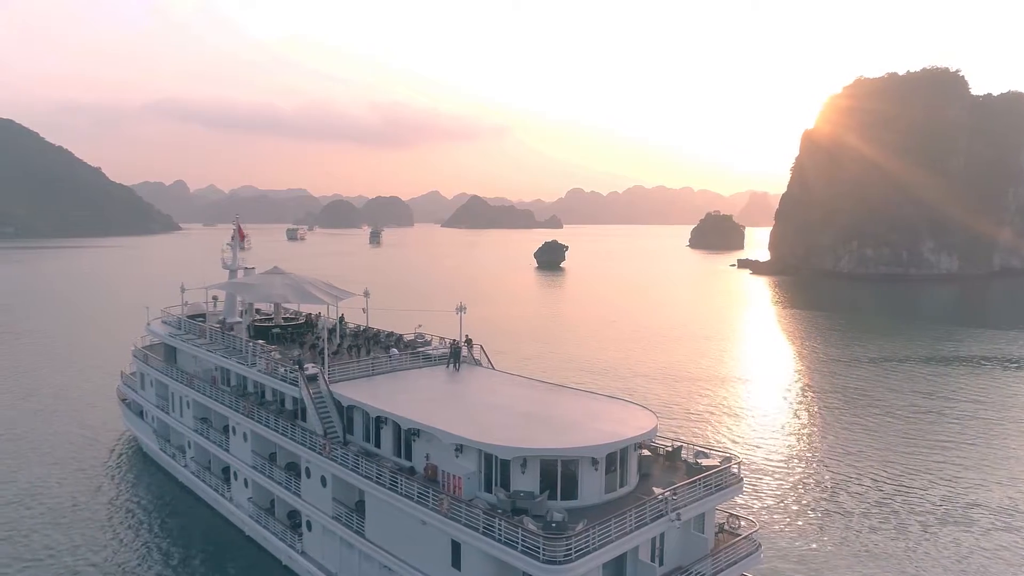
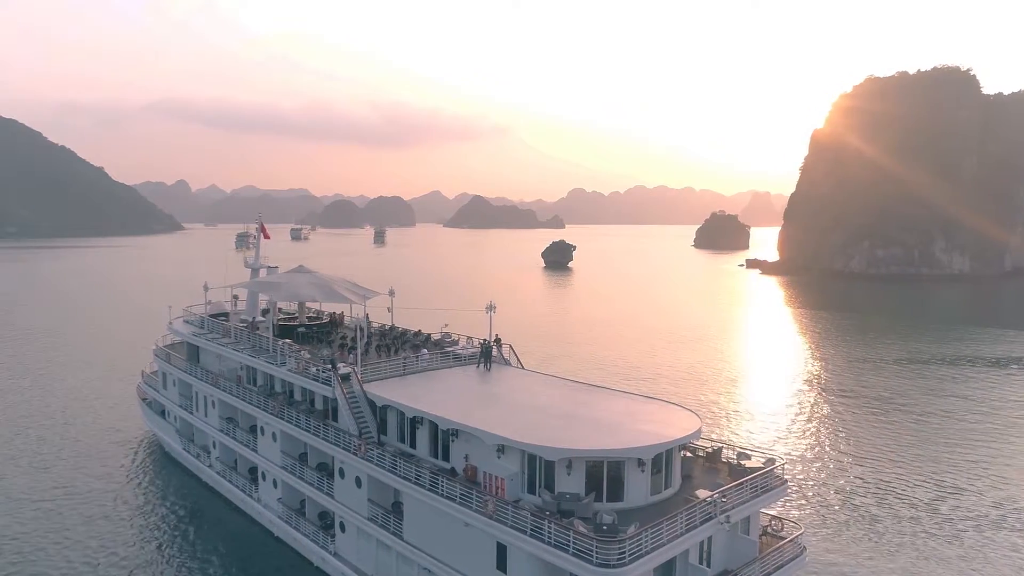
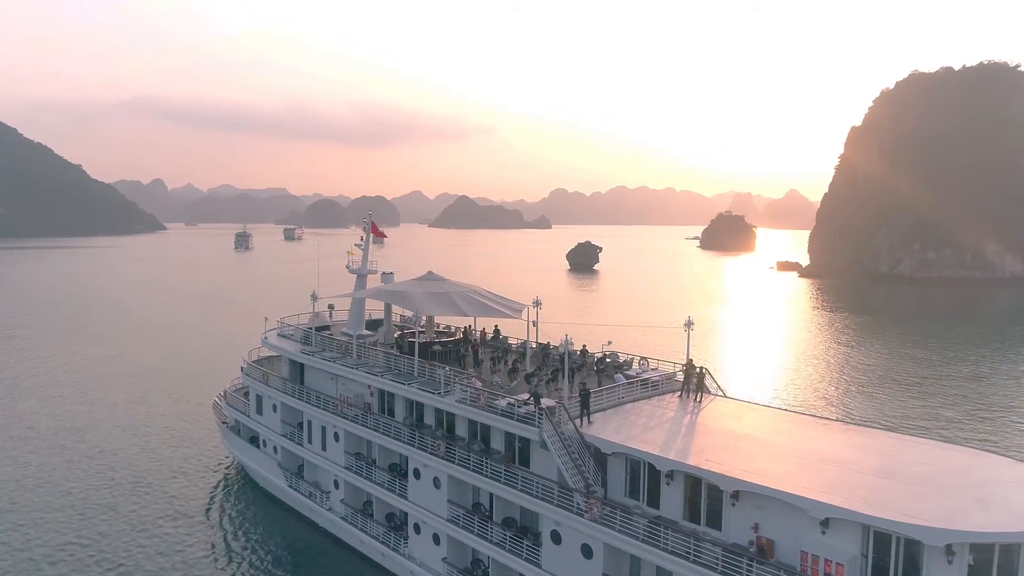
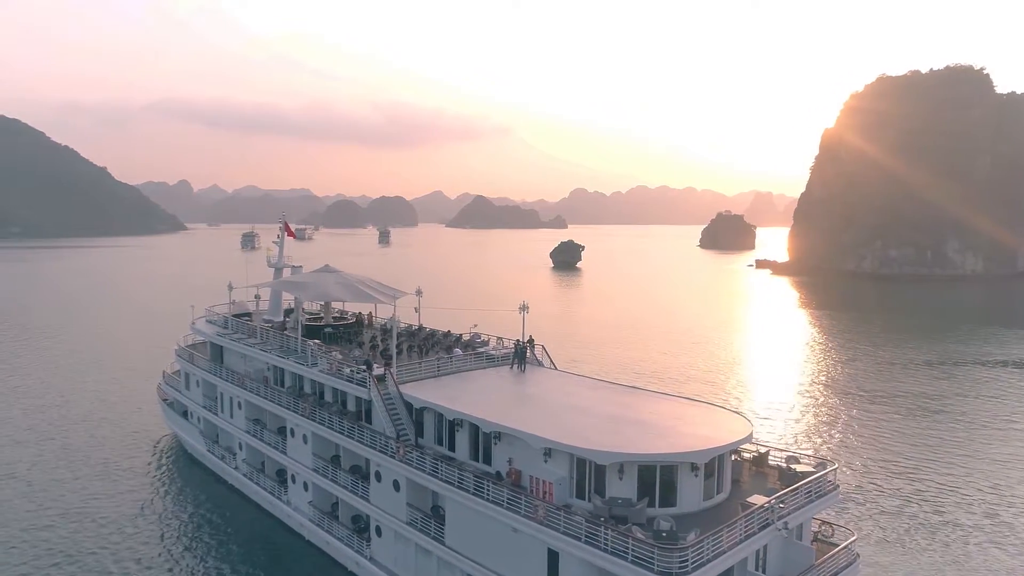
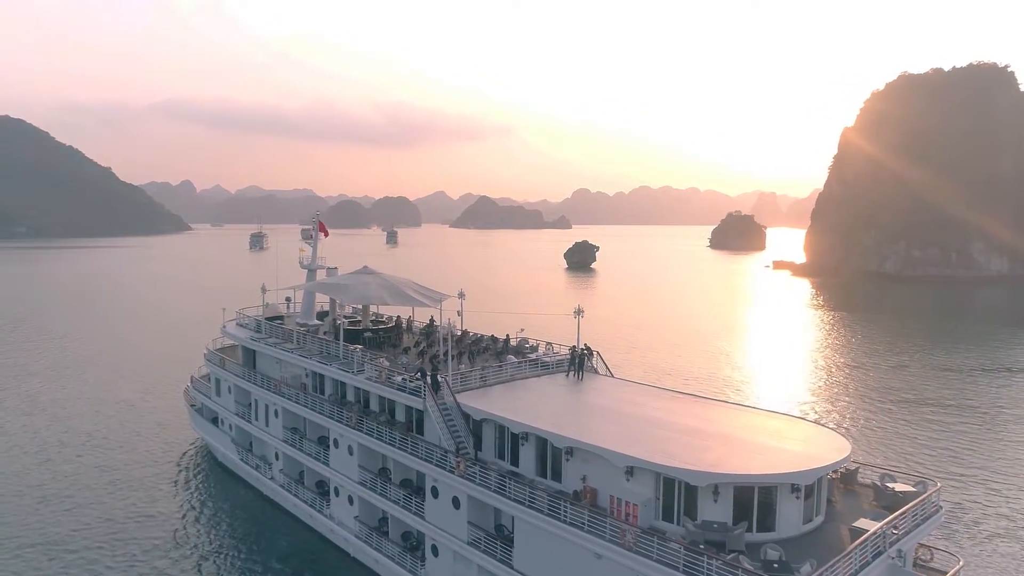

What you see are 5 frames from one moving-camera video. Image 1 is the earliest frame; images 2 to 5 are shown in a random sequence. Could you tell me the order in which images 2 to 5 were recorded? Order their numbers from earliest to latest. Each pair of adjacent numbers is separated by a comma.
2, 4, 5, 3
